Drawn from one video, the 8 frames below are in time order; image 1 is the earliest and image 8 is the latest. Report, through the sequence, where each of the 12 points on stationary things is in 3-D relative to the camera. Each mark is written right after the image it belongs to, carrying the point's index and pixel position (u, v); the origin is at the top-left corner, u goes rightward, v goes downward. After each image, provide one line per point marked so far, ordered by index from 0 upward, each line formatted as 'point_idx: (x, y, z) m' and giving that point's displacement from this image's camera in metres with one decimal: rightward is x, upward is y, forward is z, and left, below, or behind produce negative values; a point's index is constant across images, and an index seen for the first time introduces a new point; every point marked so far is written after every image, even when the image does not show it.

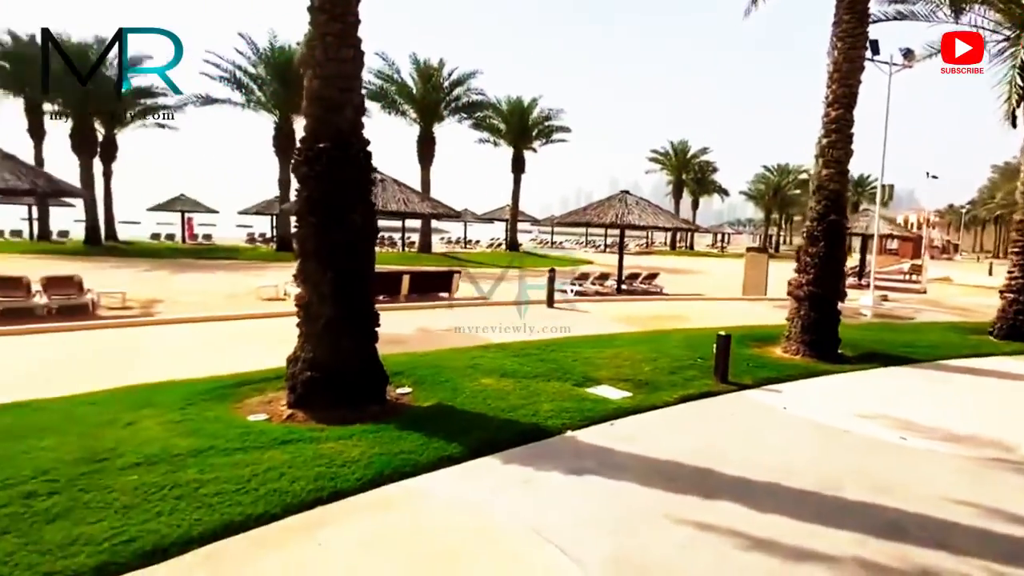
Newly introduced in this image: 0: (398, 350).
0: (-1.7, -0.9, +8.9) m
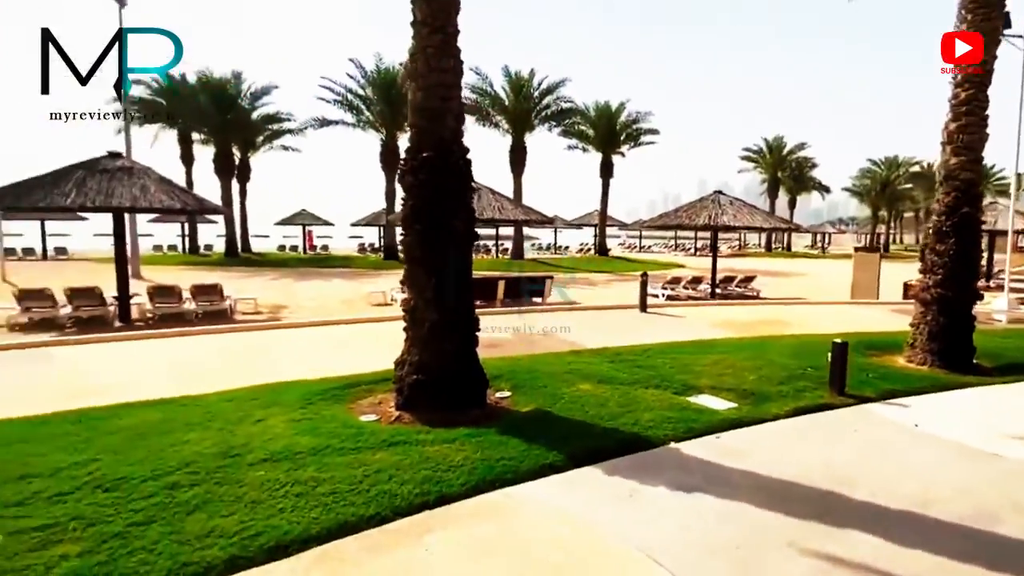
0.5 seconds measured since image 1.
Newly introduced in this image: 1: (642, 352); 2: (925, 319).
0: (-0.3, -1.0, +8.9) m
1: (+2.0, -1.0, +9.3) m
2: (+6.3, -0.5, +9.2) m
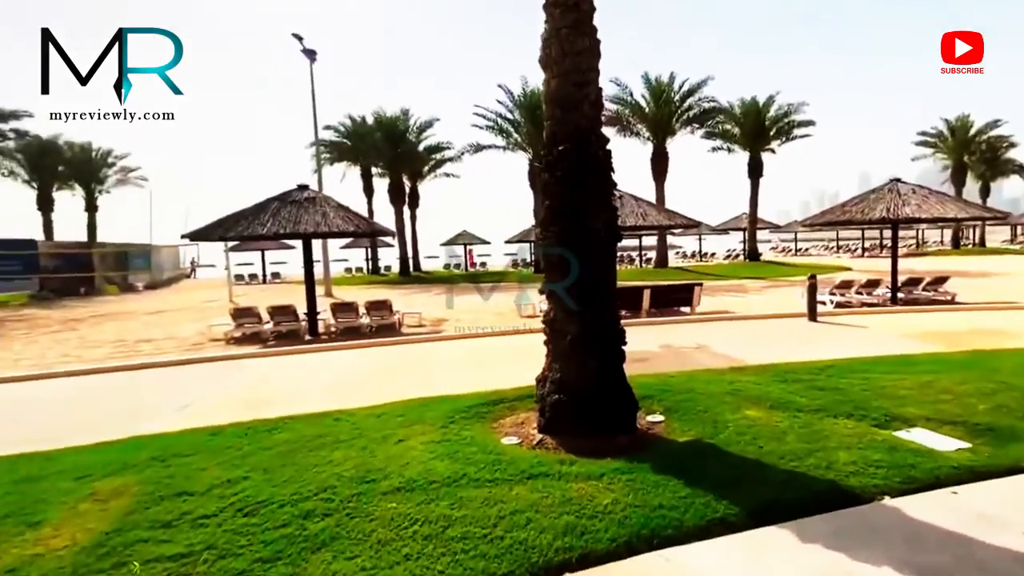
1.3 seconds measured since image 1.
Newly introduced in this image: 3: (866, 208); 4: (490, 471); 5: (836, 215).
0: (+1.7, -1.1, +8.0) m
1: (+4.0, -1.1, +7.8) m
2: (+8.2, -0.4, +6.8) m
3: (+11.4, +2.6, +19.4) m
4: (-0.2, -1.4, +4.6) m
5: (+10.7, +2.4, +19.9) m
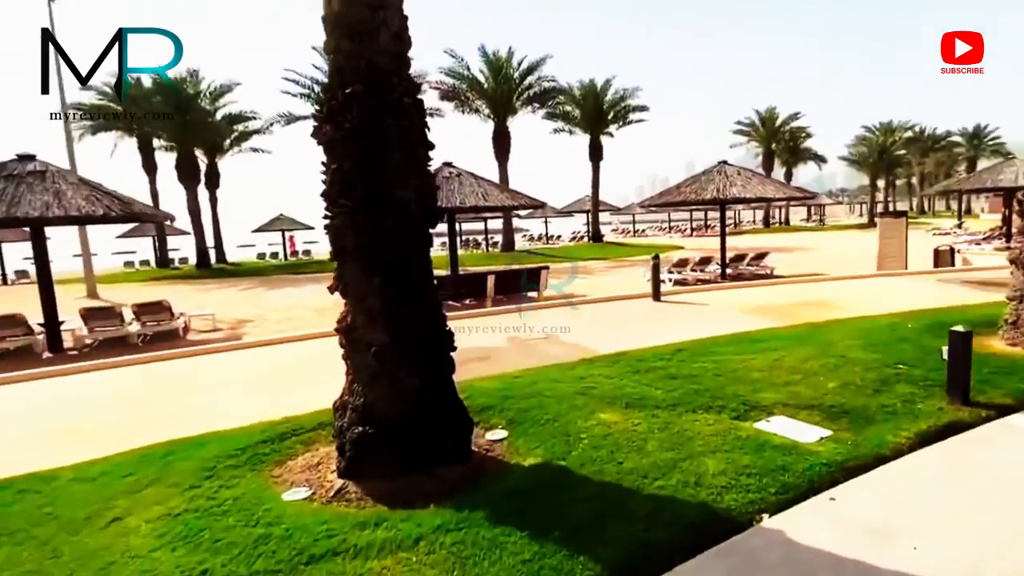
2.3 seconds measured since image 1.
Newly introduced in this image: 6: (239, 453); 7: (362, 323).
0: (-0.3, -1.0, +6.9) m
1: (+2.0, -0.8, +7.3) m
2: (+6.2, 0.0, +7.2) m
3: (+6.2, +3.3, +20.2) m
4: (-1.4, -1.4, +3.2) m
5: (+5.4, +3.2, +20.5) m
6: (-2.1, -1.3, +4.6) m
7: (-1.0, -0.2, +4.0) m
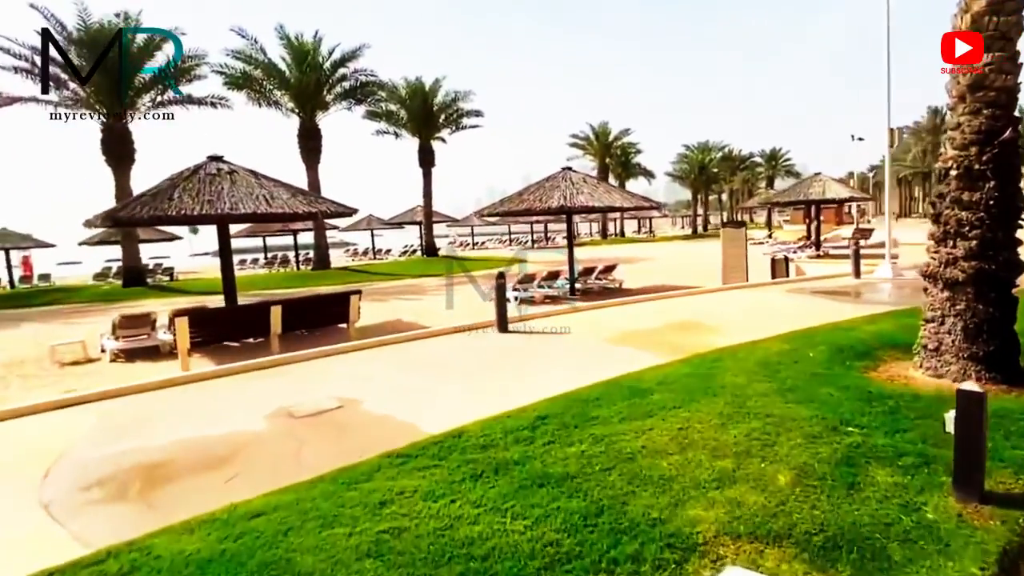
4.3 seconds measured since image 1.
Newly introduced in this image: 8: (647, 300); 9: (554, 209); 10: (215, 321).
0: (-1.9, -1.3, +3.8) m
1: (+0.2, -1.1, +4.8) m
2: (+4.3, -0.2, +5.8) m
3: (+1.0, +2.8, +18.4) m
4: (-2.0, -1.7, -0.1) m
5: (+0.1, +2.6, +18.5) m
6: (-3.0, -1.6, +1.1) m
7: (-1.9, -0.5, +0.9) m
8: (+3.0, -0.3, +13.4) m
9: (+1.2, +2.3, +17.6) m
10: (-6.1, -0.5, +13.5) m
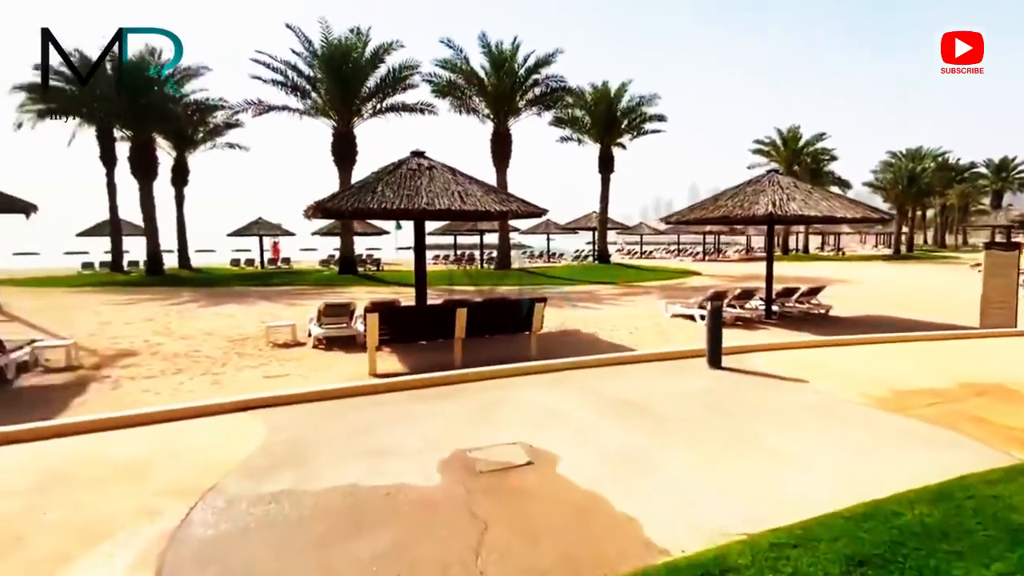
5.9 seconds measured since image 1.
0: (-0.6, -1.5, +2.3) m
1: (+1.7, -1.4, +2.7) m
2: (+5.9, -0.8, +2.7) m
3: (+6.1, +2.2, +15.7) m
4: (-1.7, -1.8, -1.4) m
5: (+5.2, +2.0, +16.0) m
6: (-2.4, -1.7, 0.0) m
7: (-1.3, -0.7, -0.6) m
8: (+6.6, -0.9, +10.4) m
9: (+6.1, +1.7, +14.9) m
10: (-2.2, -0.6, +12.7) m
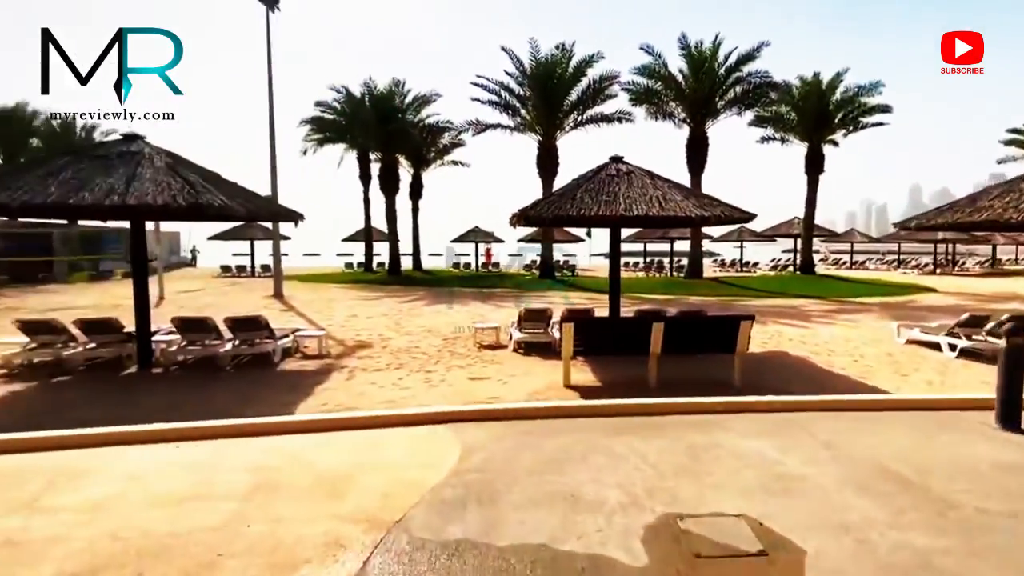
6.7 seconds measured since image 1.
0: (+0.1, -1.7, +1.4) m
1: (+2.4, -1.7, +1.1) m
2: (+6.5, -1.2, -0.1) m
3: (+10.5, +1.6, +12.3) m
4: (-2.0, -1.9, -1.9) m
5: (+9.8, +1.5, +12.9) m
6: (-2.3, -1.8, -0.3) m
7: (-1.3, -0.8, -1.2) m
8: (+9.4, -1.4, +7.1) m
9: (+10.3, +1.1, +11.5) m
10: (+1.6, -0.8, +11.8) m
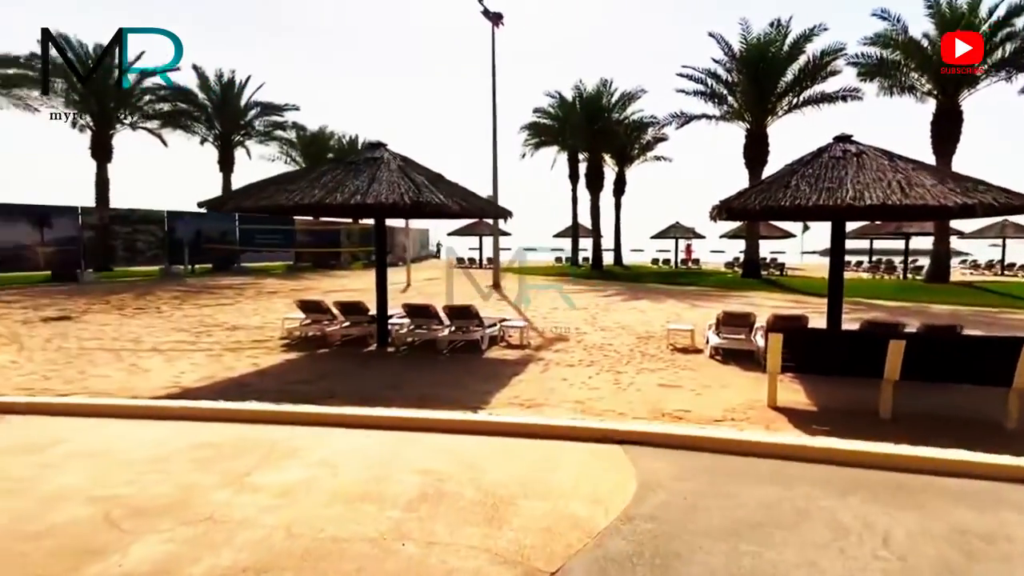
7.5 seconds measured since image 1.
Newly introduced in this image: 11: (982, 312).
0: (+0.1, -1.8, +0.3) m
1: (+2.2, -1.9, -0.7) m
2: (+5.7, -1.5, -3.2) m
3: (+13.4, +1.2, +7.4) m
4: (-2.9, -2.0, -2.2) m
5: (+12.9, +1.1, +8.2) m
6: (-2.7, -1.8, -0.6) m
7: (-2.0, -0.9, -1.7) m
8: (+10.6, -1.8, +2.8) m
9: (+13.0, +0.7, +6.7) m
10: (+4.8, -1.0, +9.7) m
11: (+13.2, -0.6, +18.1) m
